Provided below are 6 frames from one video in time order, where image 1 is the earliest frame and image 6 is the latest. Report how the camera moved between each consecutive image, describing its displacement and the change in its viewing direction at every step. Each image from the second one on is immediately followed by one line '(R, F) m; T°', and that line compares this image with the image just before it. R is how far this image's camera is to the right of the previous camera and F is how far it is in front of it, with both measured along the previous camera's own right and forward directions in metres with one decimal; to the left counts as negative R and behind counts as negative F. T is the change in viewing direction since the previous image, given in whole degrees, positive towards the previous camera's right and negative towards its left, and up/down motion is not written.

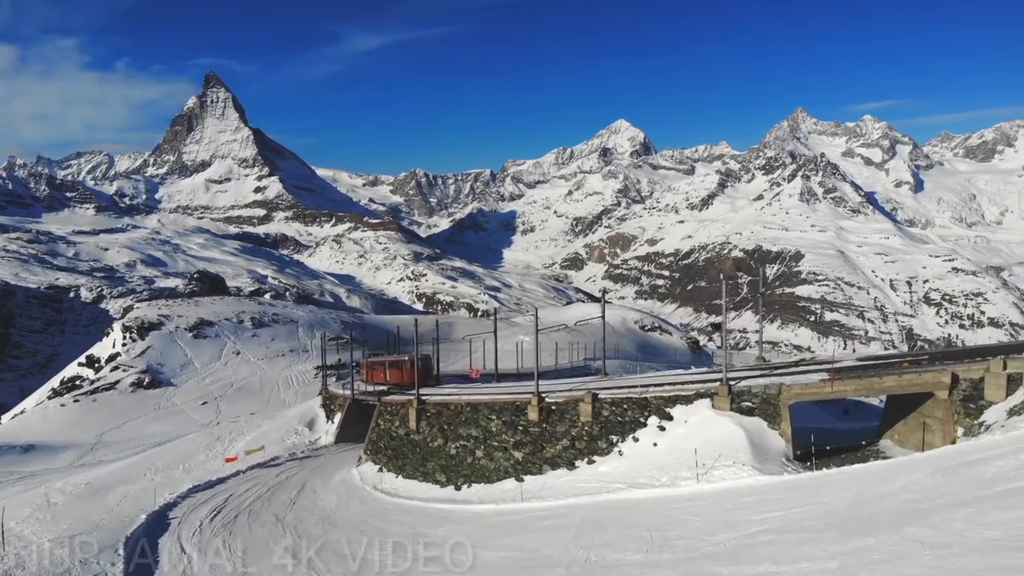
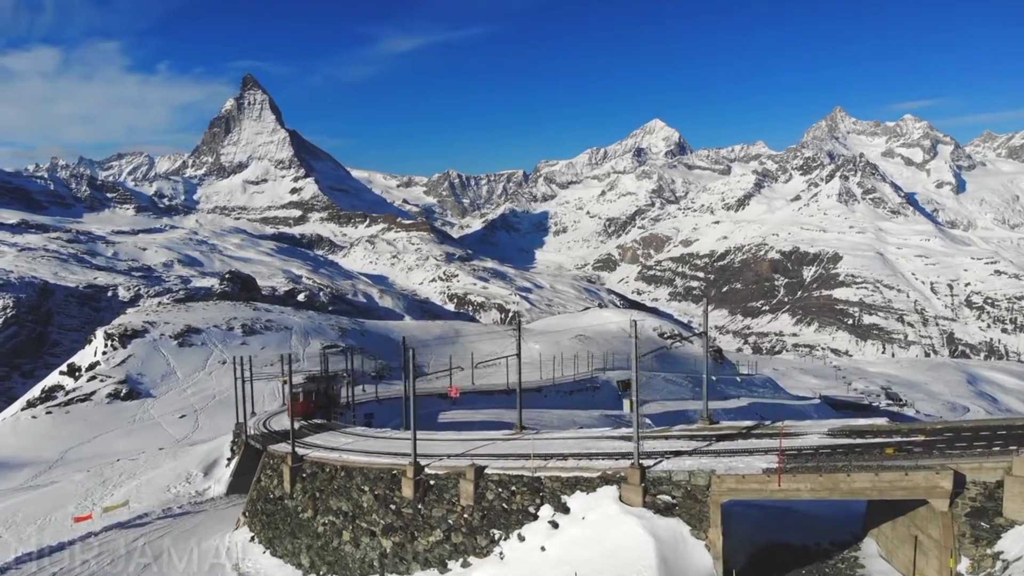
(+3.9, +5.0) m; -2°
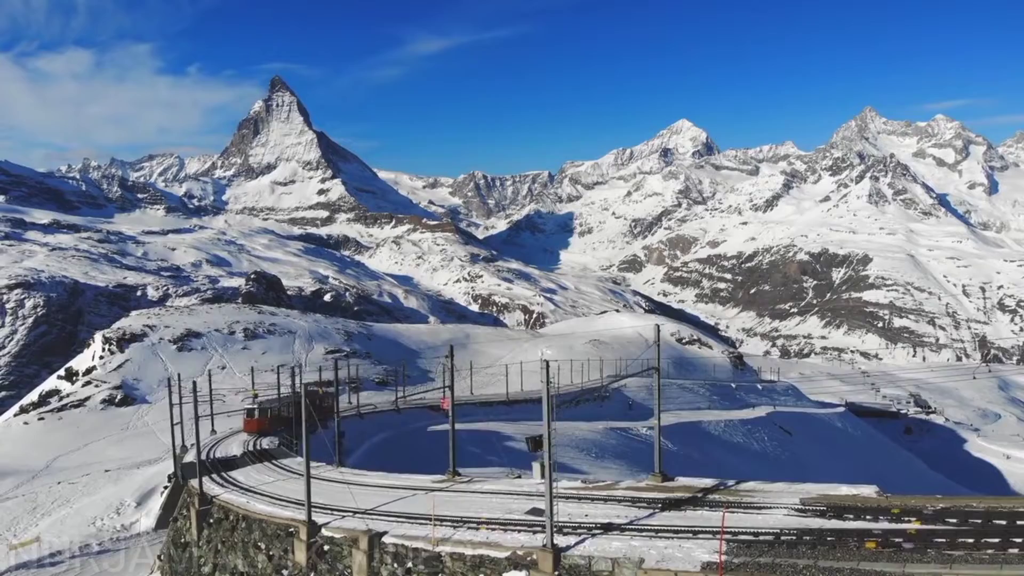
(+2.2, +2.8) m; -2°
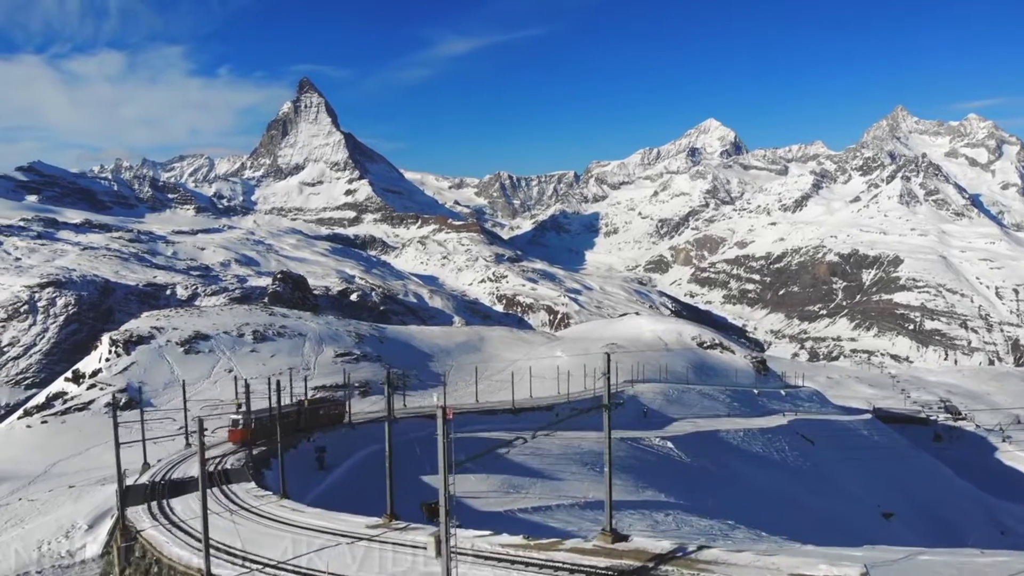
(+1.7, +2.0) m; -2°
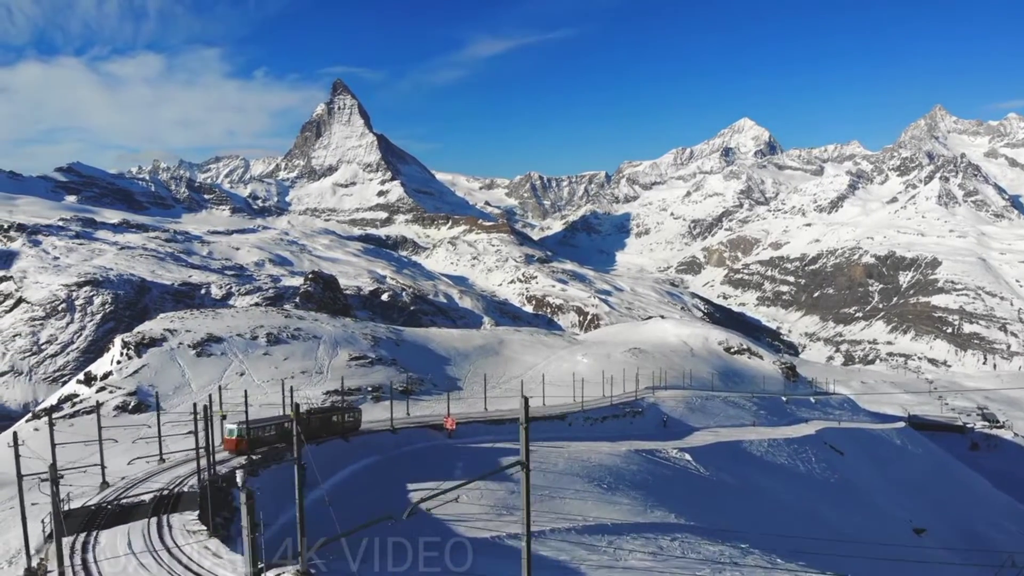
(+1.7, +2.2) m; -2°
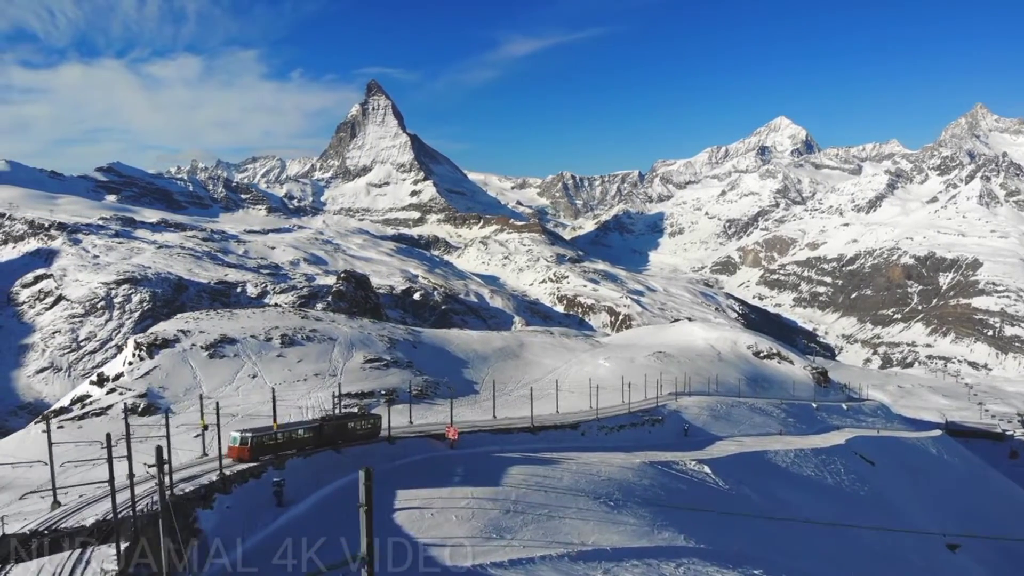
(+1.9, +2.2) m; -3°
